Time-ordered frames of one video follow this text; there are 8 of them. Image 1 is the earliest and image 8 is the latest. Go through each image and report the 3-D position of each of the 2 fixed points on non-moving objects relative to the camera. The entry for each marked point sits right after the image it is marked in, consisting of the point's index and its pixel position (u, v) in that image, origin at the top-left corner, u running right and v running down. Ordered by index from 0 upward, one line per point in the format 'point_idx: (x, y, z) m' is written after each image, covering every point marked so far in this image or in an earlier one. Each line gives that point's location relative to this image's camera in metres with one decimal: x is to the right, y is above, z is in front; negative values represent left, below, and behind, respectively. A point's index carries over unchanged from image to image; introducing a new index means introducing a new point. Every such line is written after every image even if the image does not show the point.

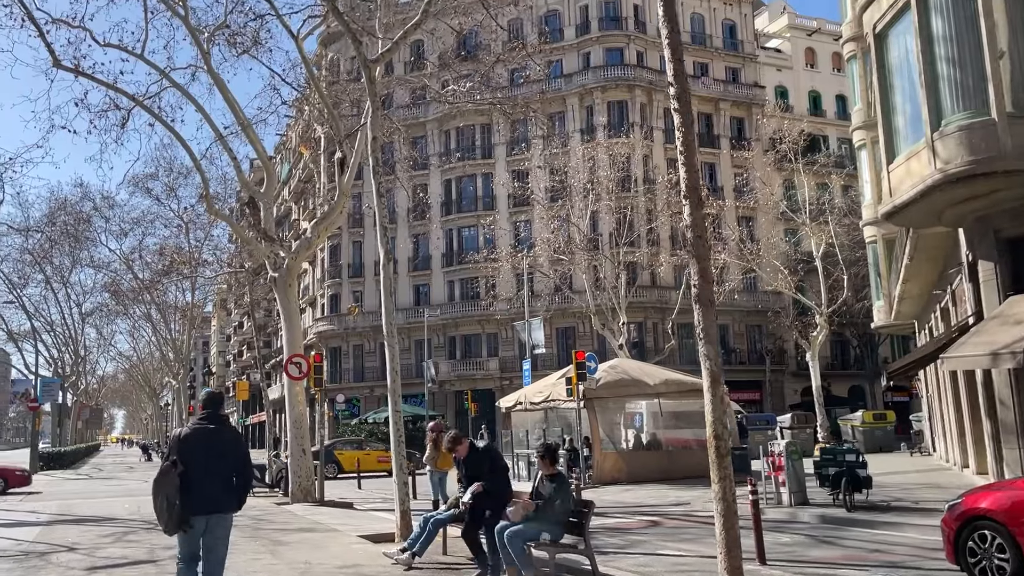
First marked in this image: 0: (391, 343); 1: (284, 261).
0: (-1.4, -0.7, +9.7) m
1: (-4.1, +0.5, +15.1) m
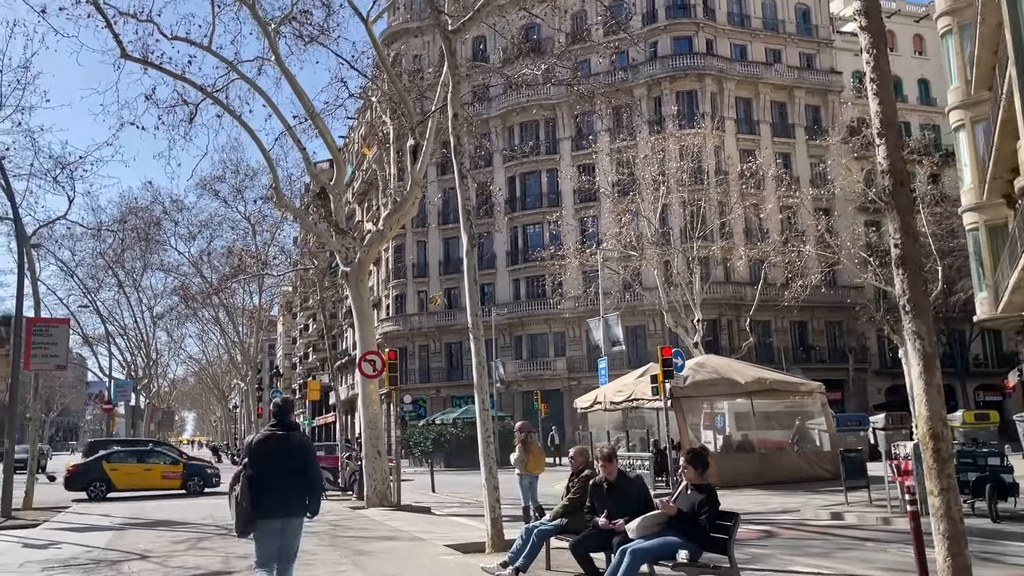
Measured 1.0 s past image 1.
0: (-0.4, -0.5, +8.9) m
1: (-2.7, +0.6, +14.5) m
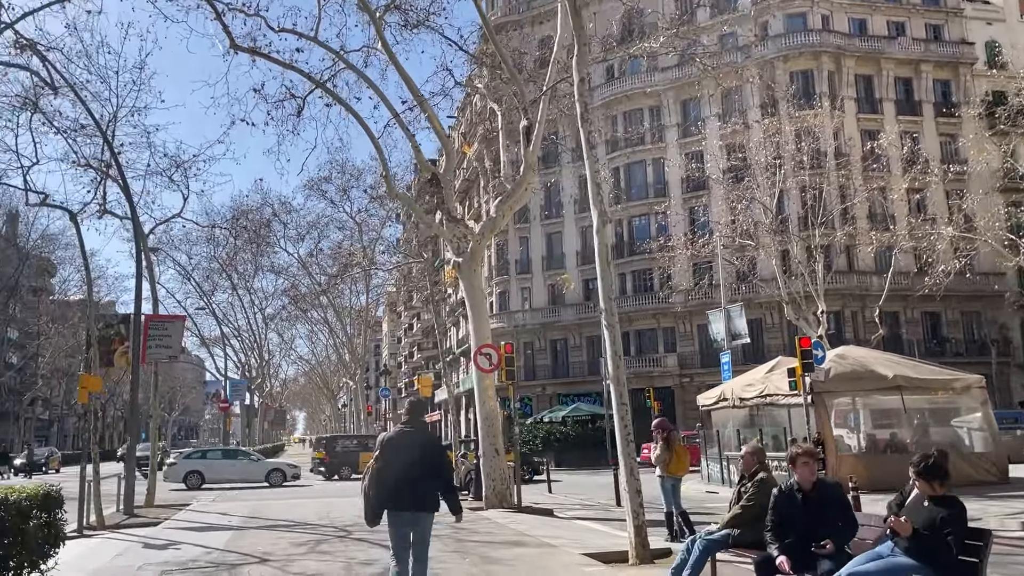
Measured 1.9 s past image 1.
0: (+1.0, -0.4, +8.0) m
1: (-0.7, +0.7, +13.9) m
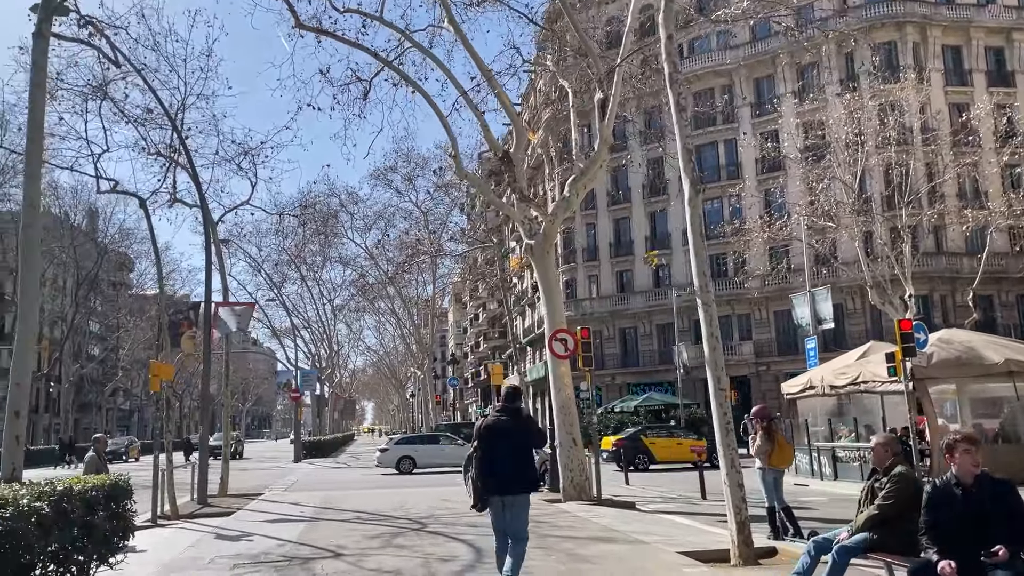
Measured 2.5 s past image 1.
0: (+1.7, -0.1, +7.4) m
1: (+0.5, +1.0, +13.3) m
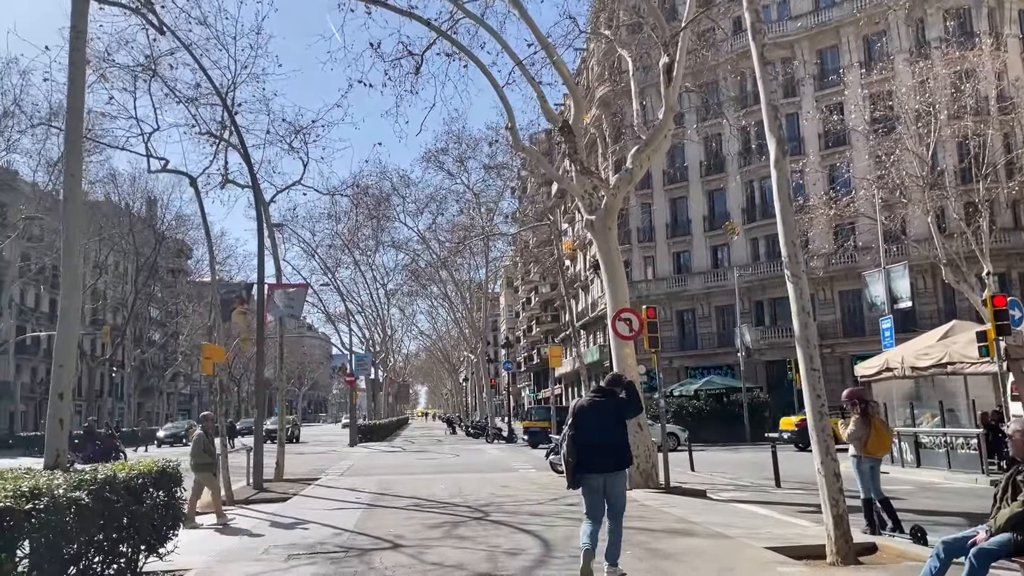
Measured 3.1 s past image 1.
0: (+2.3, +0.1, +6.7) m
1: (+1.4, +1.3, +12.7) m
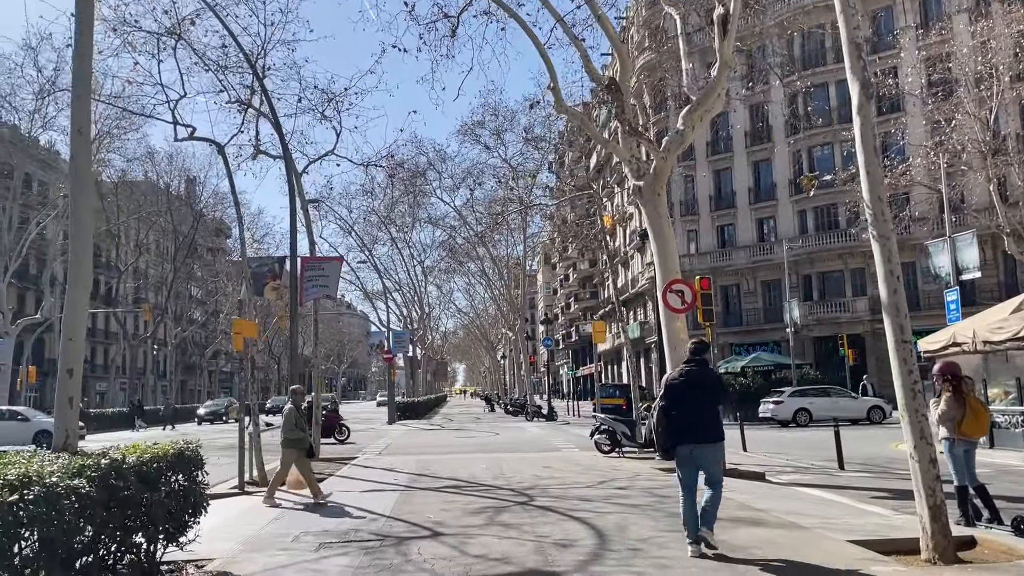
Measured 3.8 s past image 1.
0: (+2.6, +0.4, +5.9) m
1: (+2.0, +1.8, +11.9) m
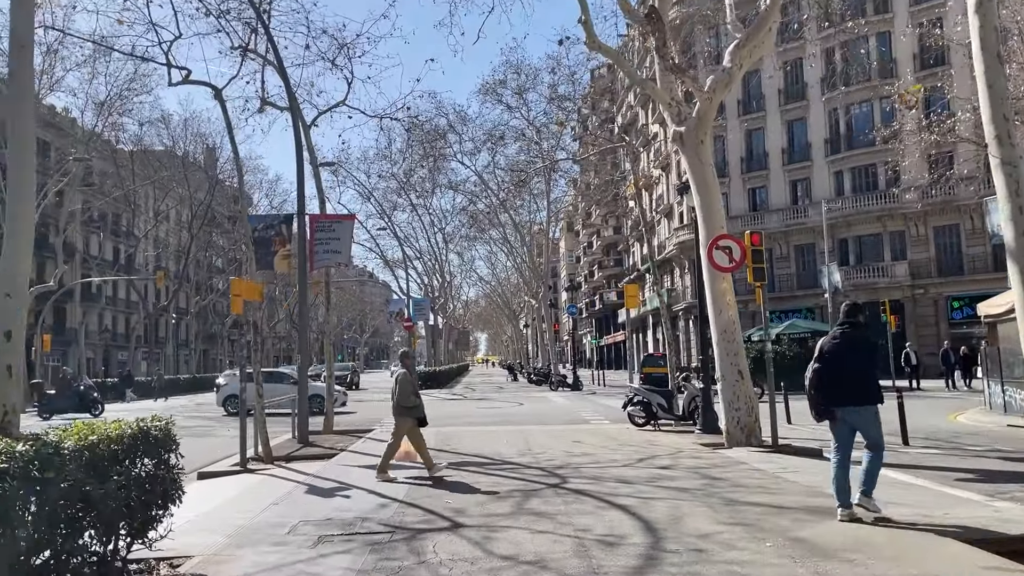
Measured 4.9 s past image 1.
0: (+2.8, +0.7, +4.7) m
1: (+2.3, +2.3, +10.7) m
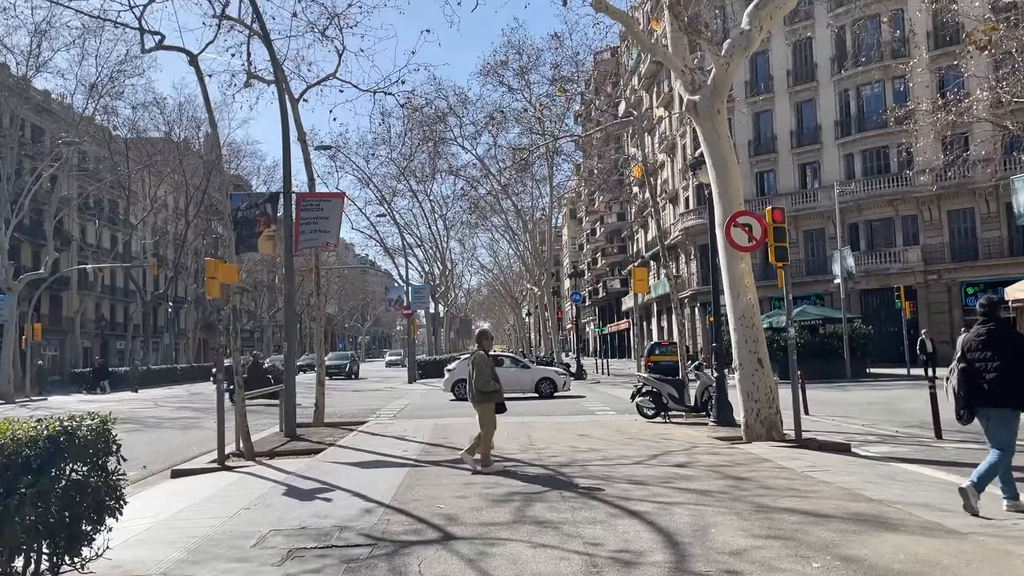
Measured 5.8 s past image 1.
0: (+2.8, +0.8, +3.9) m
1: (+2.3, +2.5, +9.9) m
